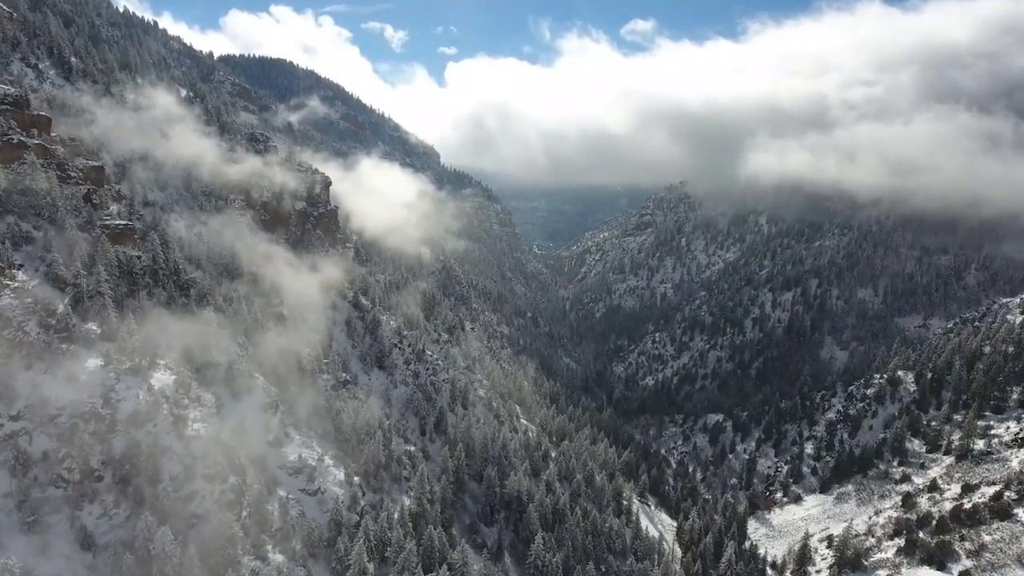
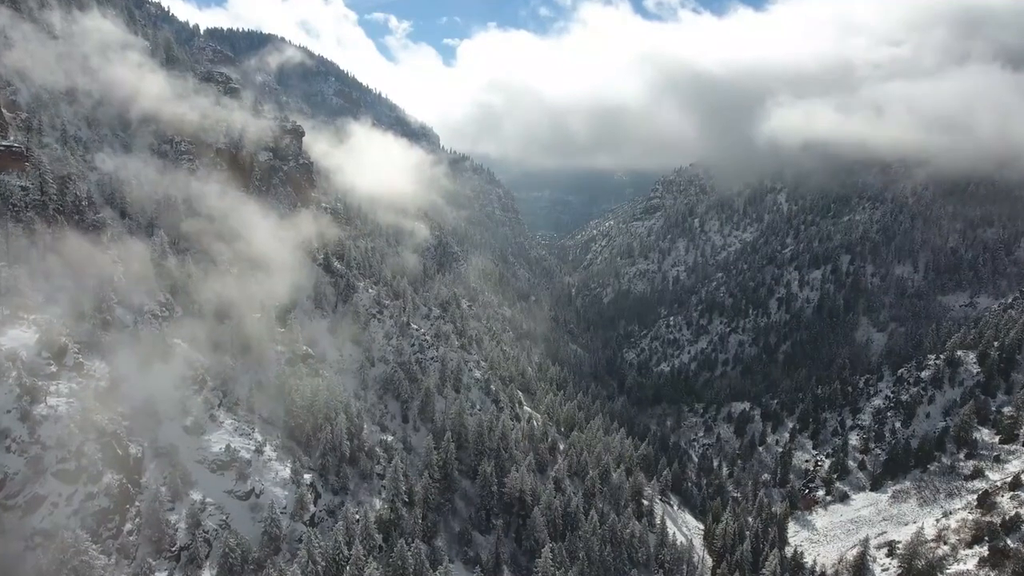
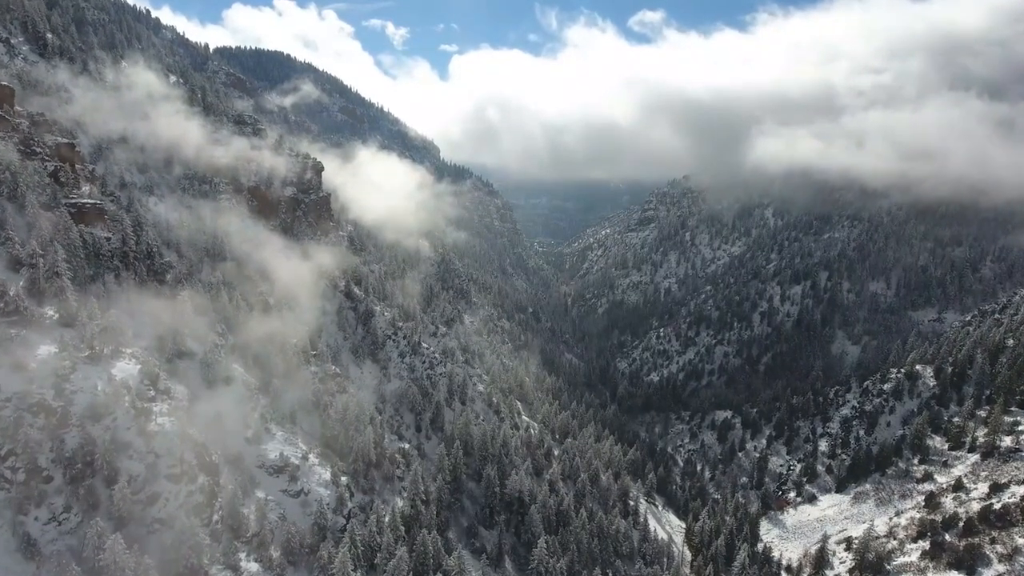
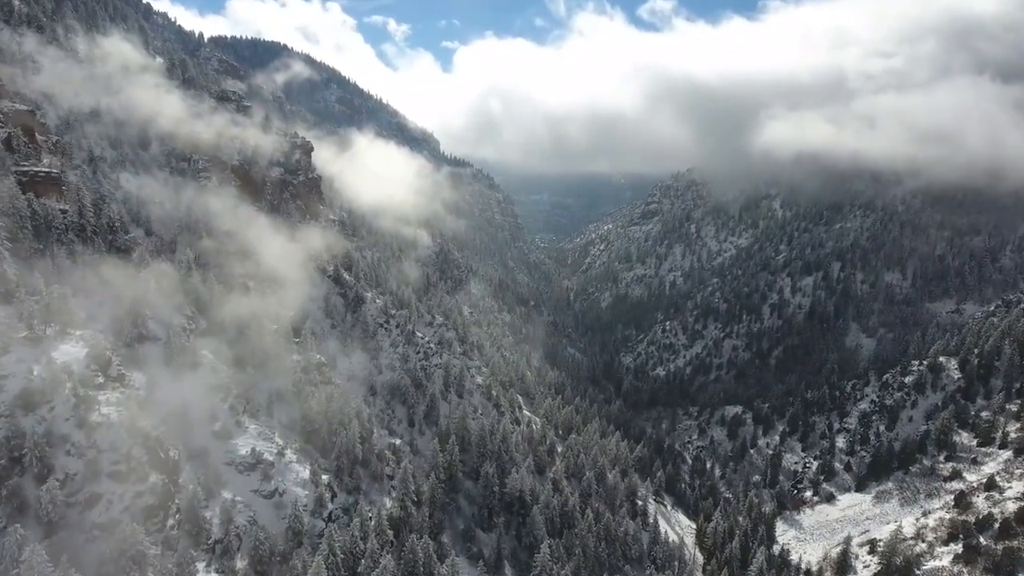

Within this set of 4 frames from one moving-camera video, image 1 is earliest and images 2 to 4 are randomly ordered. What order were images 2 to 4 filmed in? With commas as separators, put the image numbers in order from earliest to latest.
3, 4, 2
